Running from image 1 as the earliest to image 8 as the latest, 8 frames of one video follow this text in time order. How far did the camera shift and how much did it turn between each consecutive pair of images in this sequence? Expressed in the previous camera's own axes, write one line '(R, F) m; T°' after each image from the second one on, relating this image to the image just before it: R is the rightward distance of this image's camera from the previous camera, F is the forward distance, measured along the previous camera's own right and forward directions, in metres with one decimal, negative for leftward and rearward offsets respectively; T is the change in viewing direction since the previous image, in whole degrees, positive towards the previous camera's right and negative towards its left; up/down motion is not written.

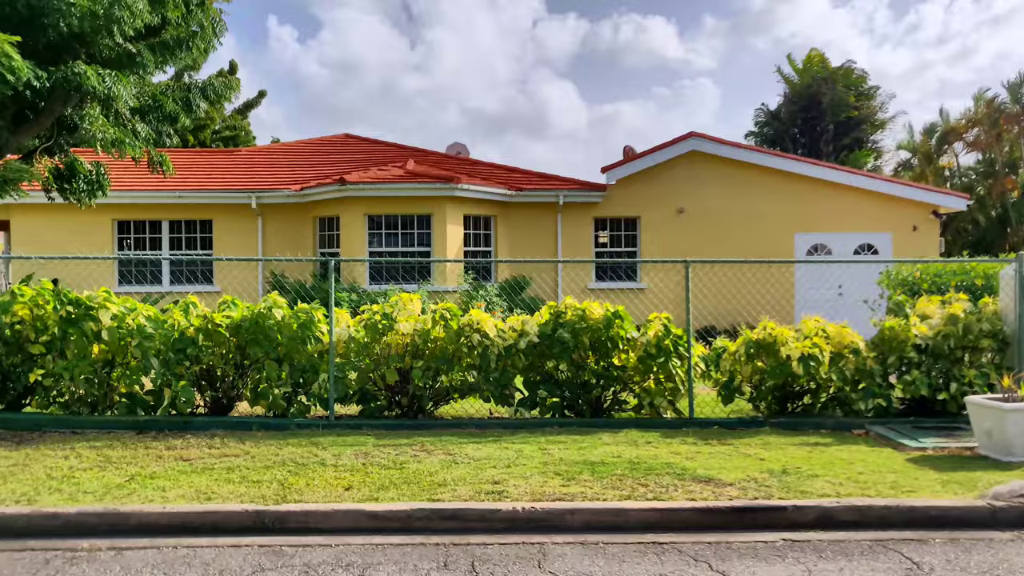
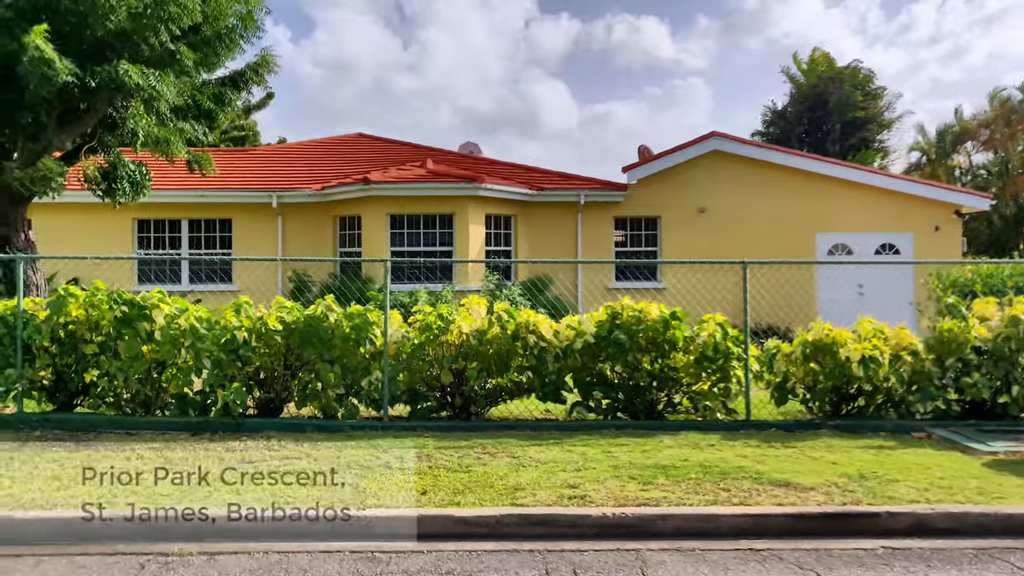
(-0.6, +0.1) m; 0°
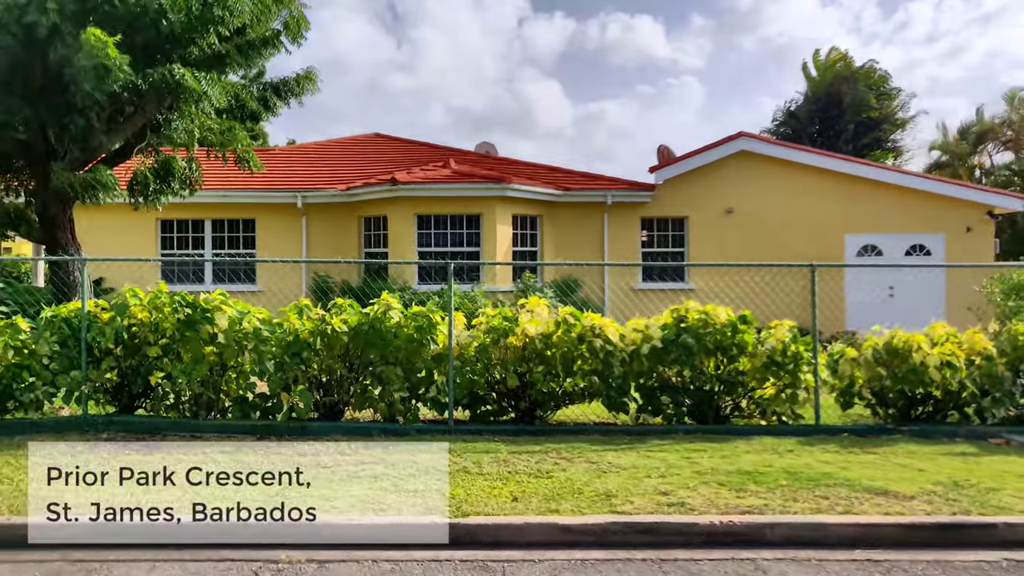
(-0.7, +0.1) m; 0°
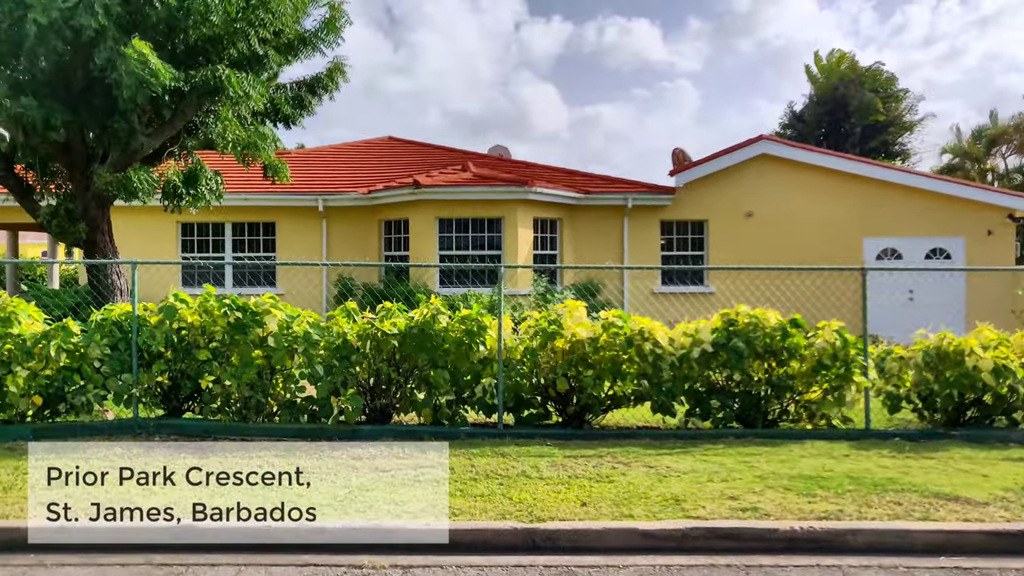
(-0.5, 0.0) m; 0°
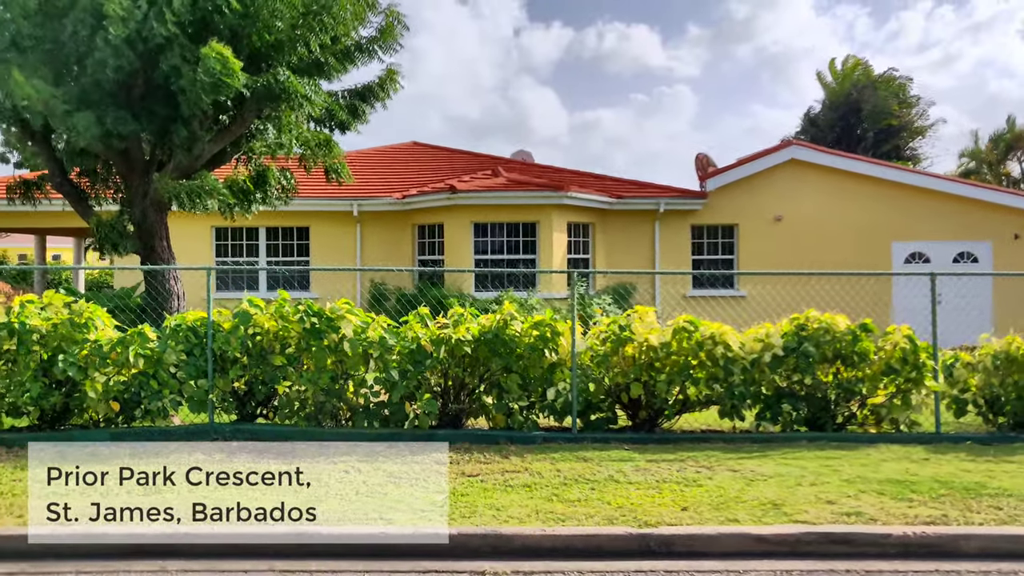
(-0.7, -0.1) m; 0°
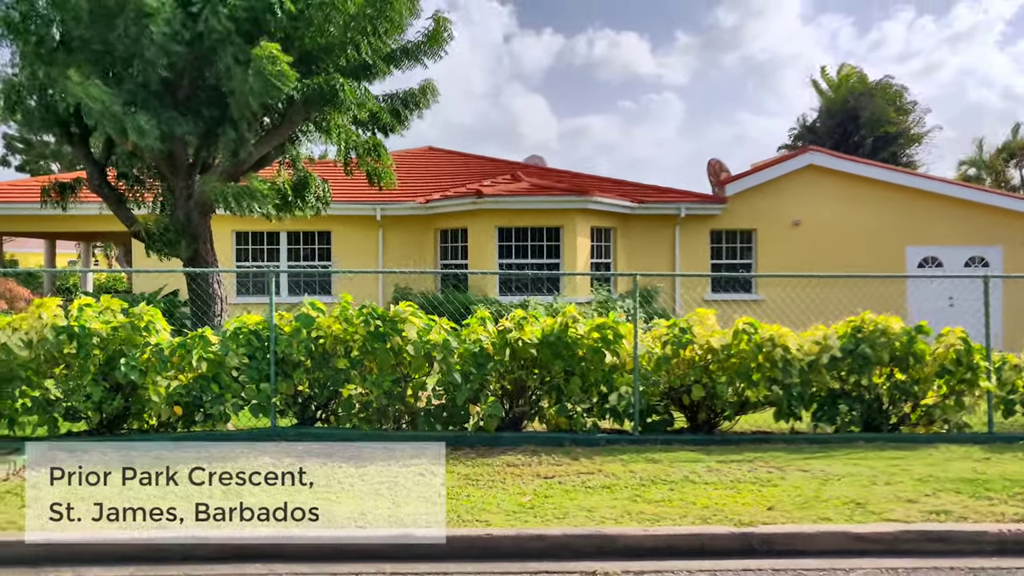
(-0.7, -0.1) m; +1°
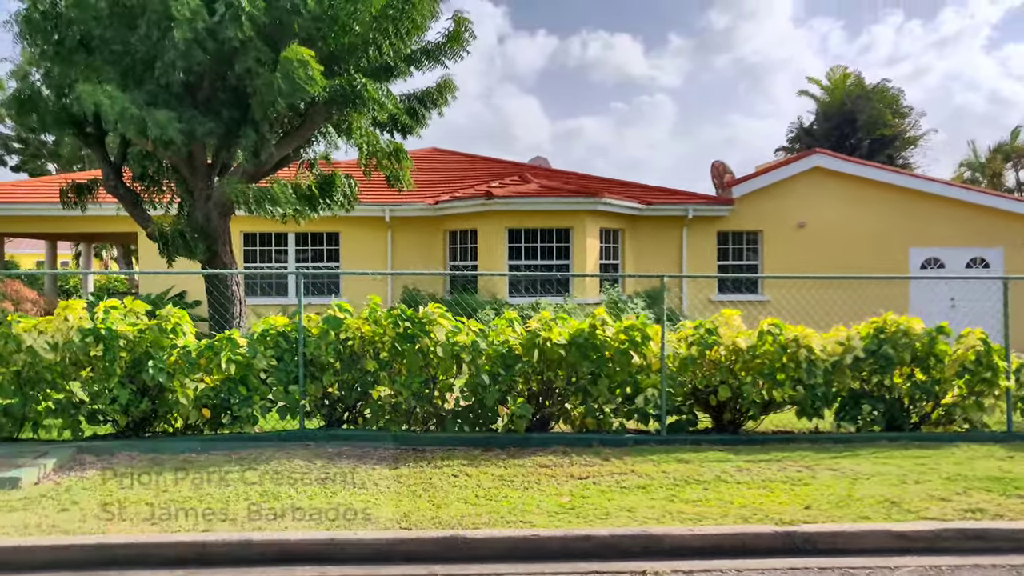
(-0.4, 0.0) m; 0°
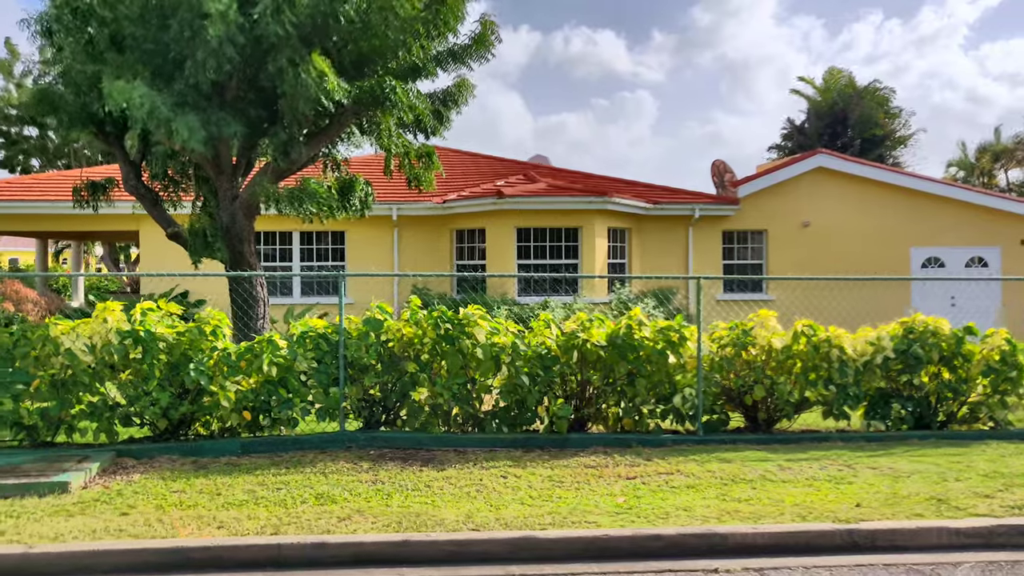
(-0.6, -0.1) m; +1°
